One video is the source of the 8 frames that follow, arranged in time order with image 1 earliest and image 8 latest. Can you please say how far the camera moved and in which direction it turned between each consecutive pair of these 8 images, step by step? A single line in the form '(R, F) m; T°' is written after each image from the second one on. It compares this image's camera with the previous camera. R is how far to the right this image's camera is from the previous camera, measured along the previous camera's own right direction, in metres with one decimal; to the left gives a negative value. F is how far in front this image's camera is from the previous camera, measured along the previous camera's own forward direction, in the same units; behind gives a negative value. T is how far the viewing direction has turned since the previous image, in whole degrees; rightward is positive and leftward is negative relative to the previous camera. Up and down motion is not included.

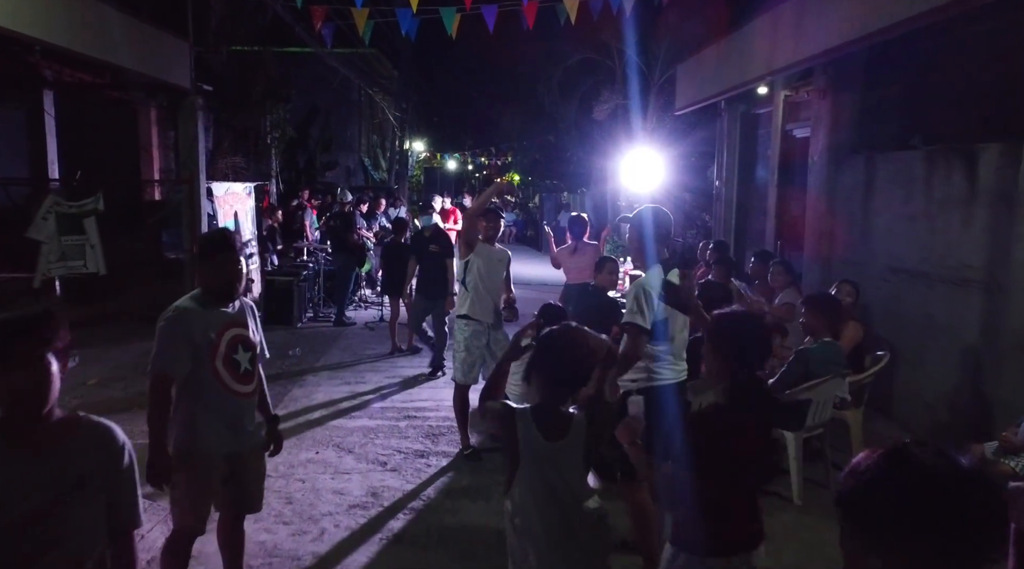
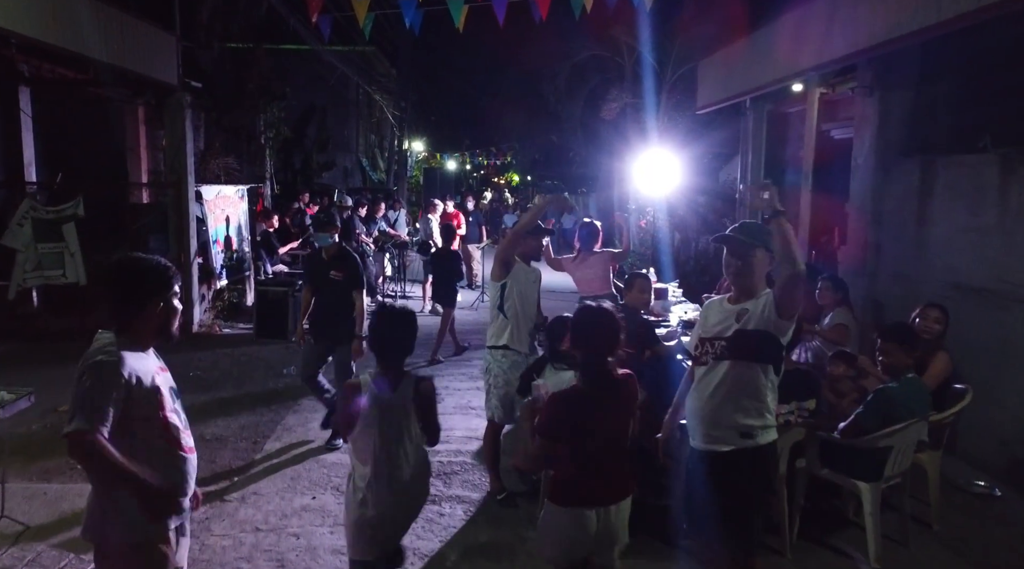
(-0.2, +0.7) m; 0°
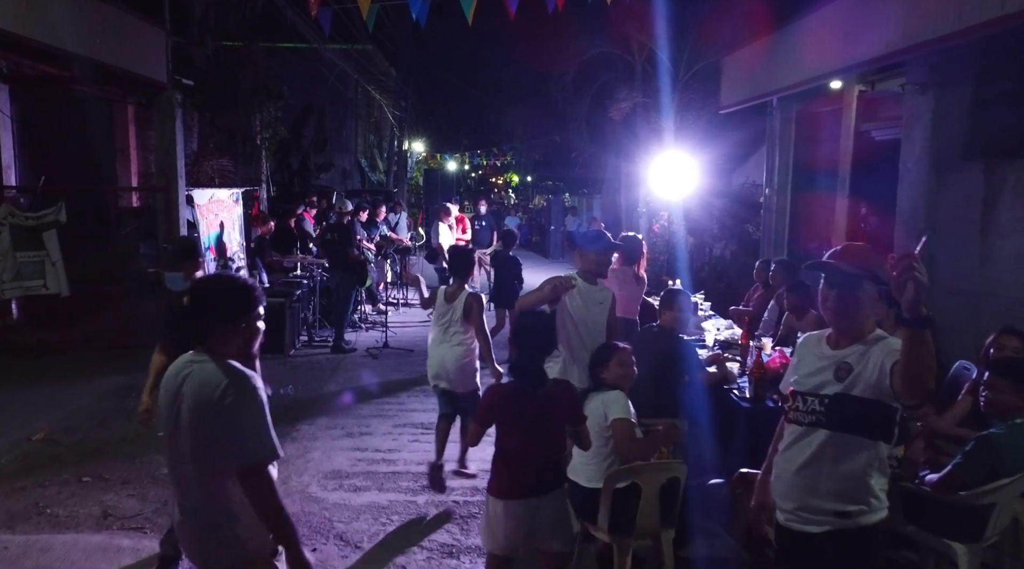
(-0.2, +0.6) m; 0°
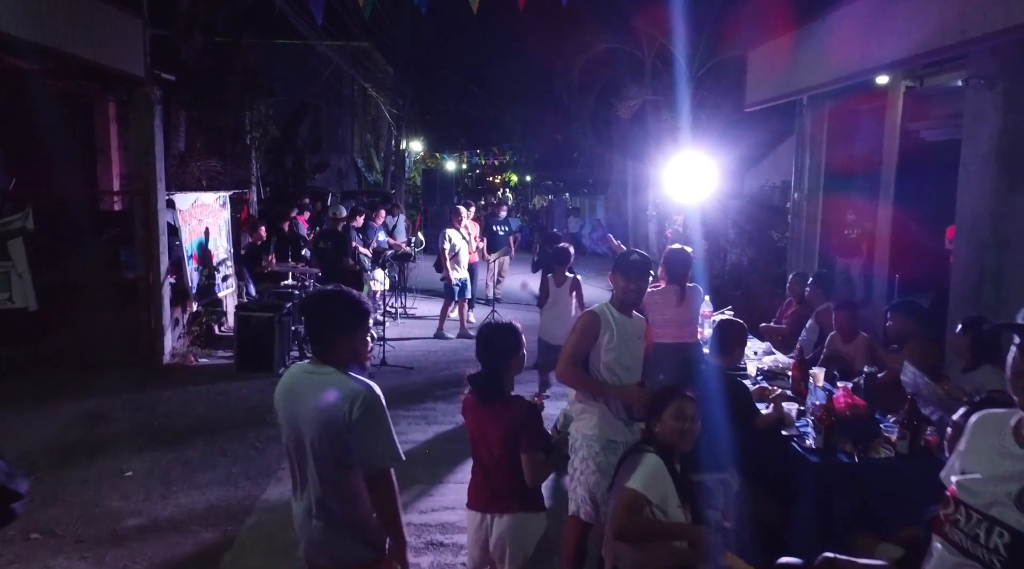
(-0.1, +0.8) m; 0°
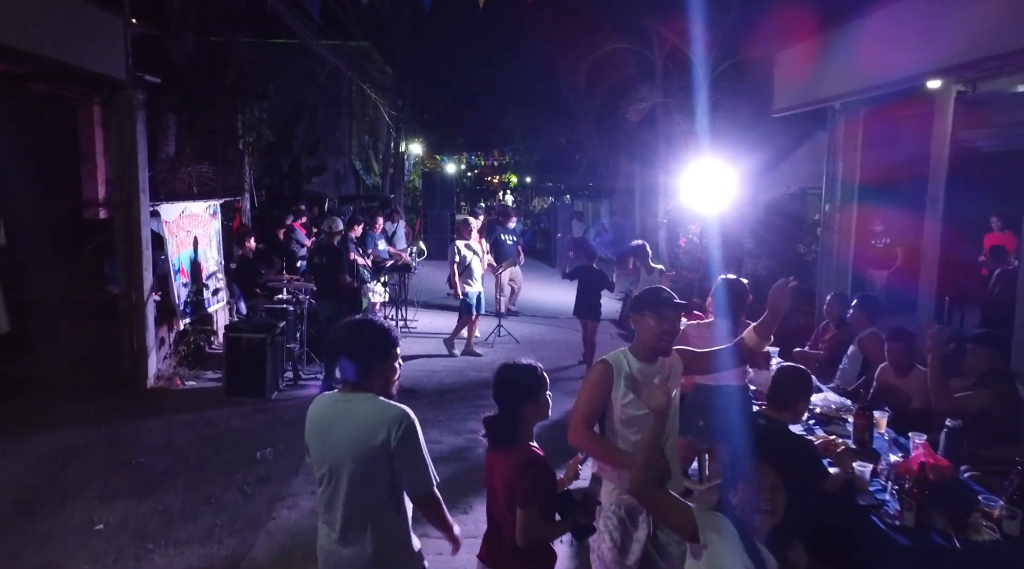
(-0.1, +0.6) m; 0°
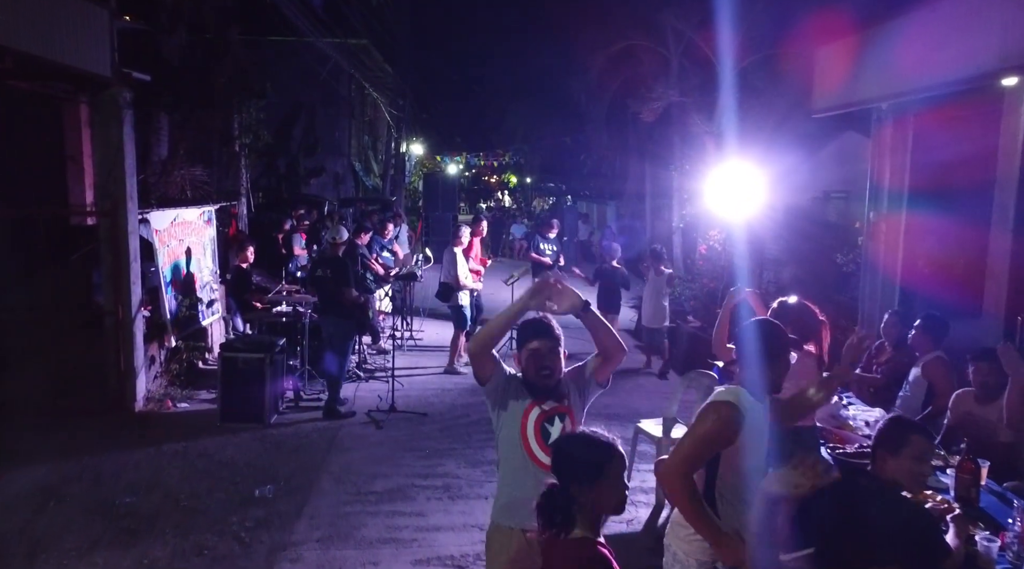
(-0.2, +0.6) m; 0°
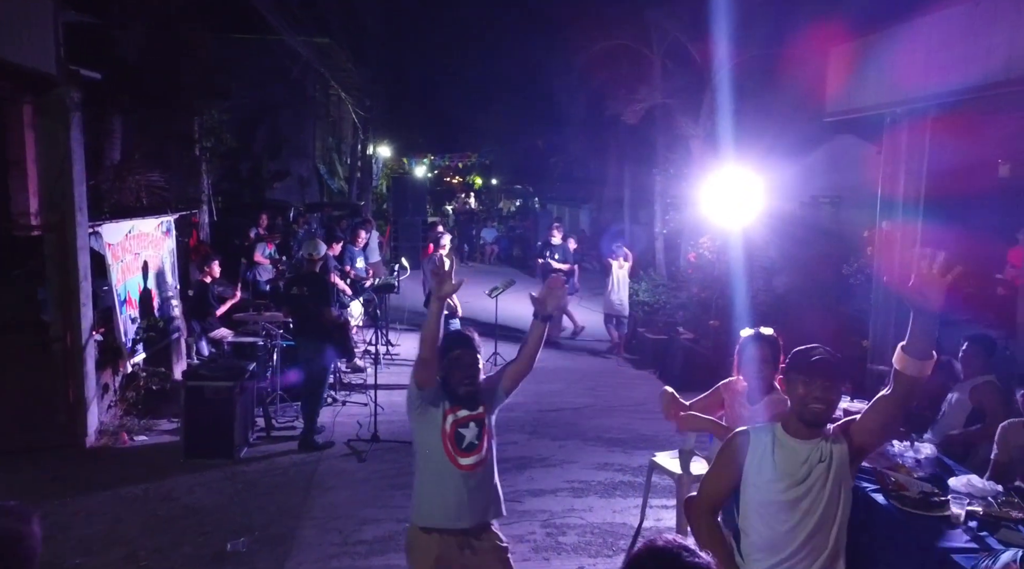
(-0.3, +0.6) m; +3°
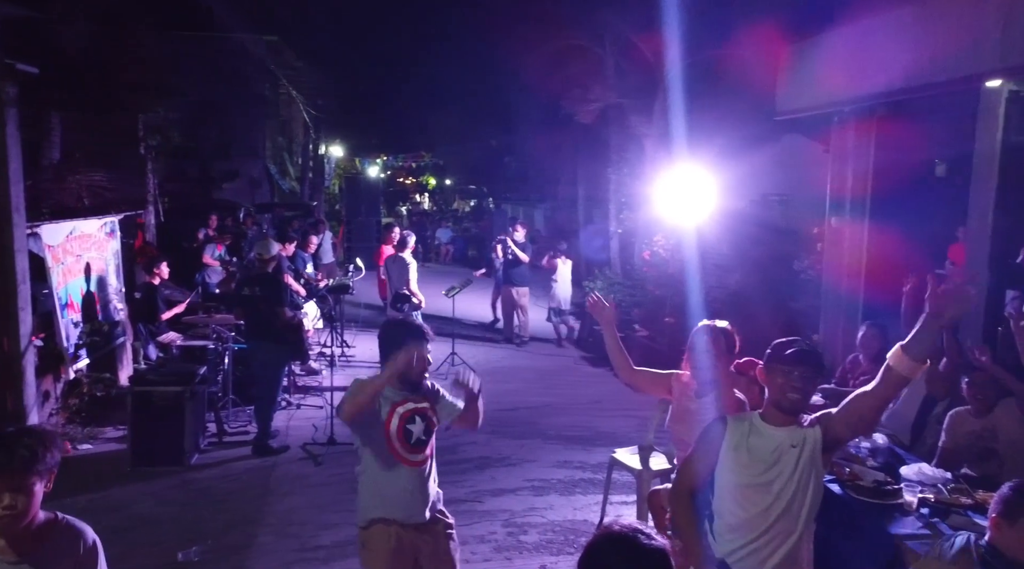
(0.0, 0.0) m; +4°
